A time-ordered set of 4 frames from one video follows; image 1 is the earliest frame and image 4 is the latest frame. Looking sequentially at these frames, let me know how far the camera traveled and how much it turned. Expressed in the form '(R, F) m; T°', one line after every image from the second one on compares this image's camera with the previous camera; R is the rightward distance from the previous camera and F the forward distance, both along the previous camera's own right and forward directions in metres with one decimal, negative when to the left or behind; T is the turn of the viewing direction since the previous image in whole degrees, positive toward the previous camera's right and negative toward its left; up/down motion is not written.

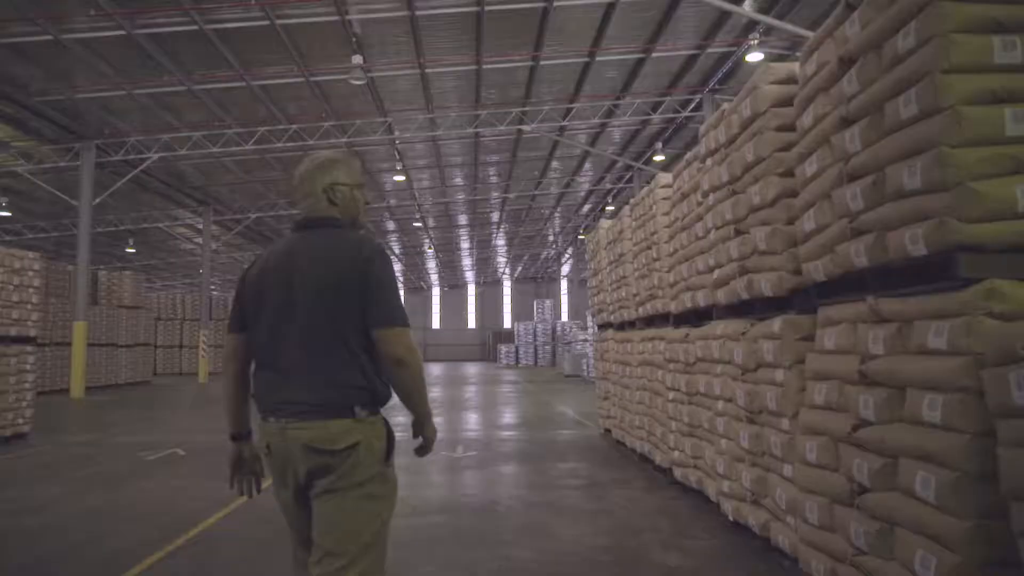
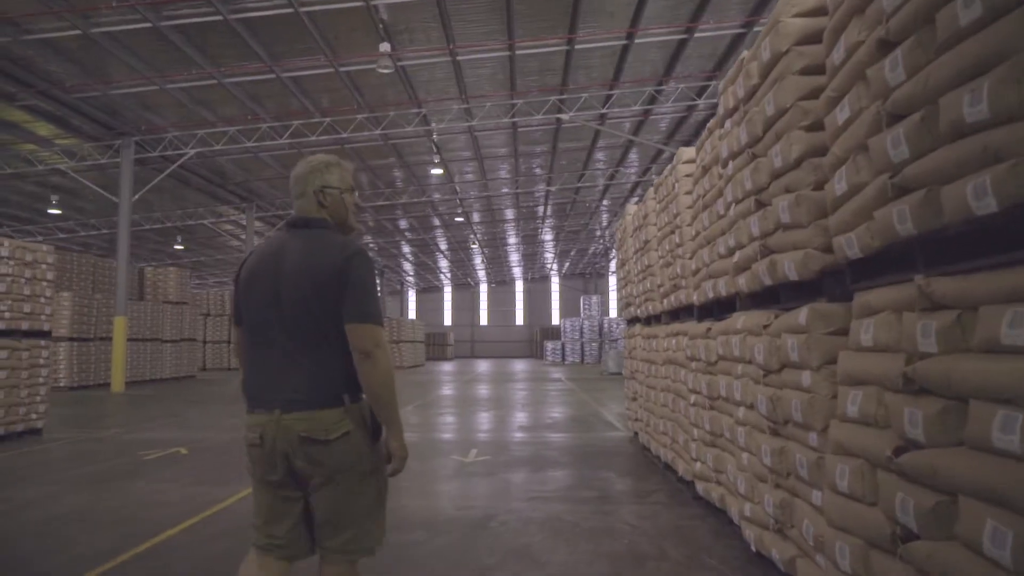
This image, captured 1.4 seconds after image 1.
(+0.4, +0.7) m; -4°
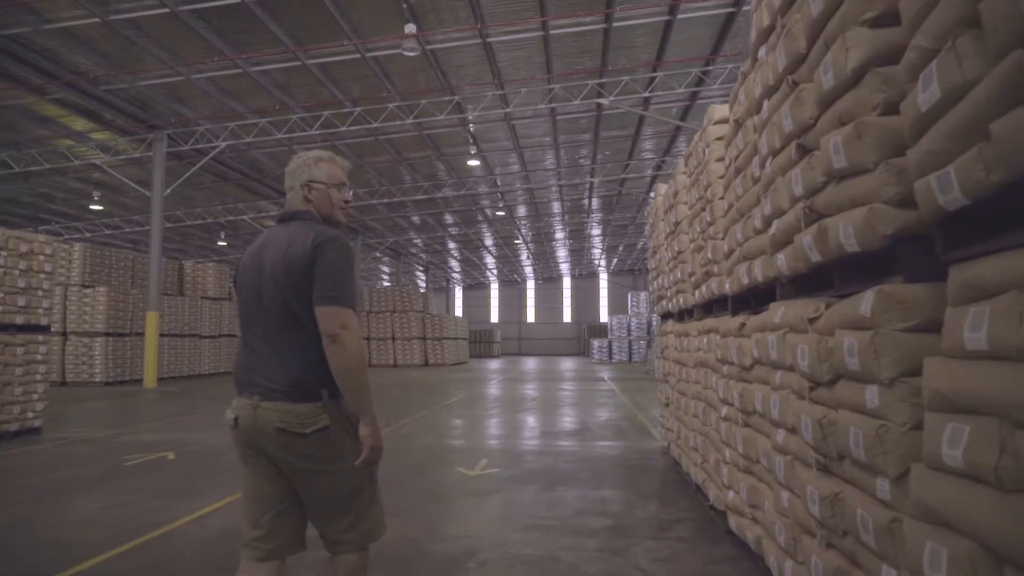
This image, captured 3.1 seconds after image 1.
(+0.4, +1.0) m; -4°
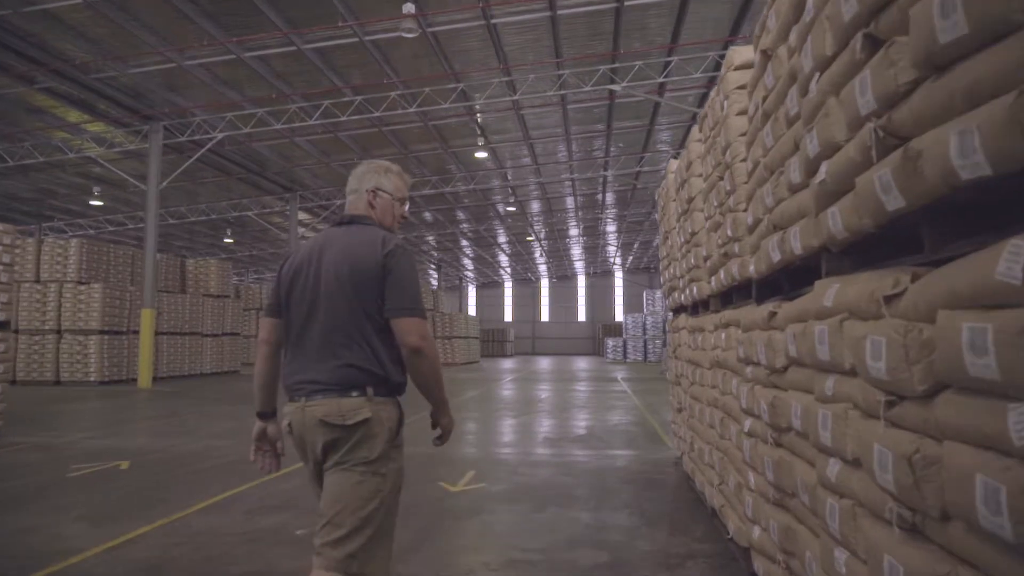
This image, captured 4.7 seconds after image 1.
(+0.2, +0.9) m; -1°
